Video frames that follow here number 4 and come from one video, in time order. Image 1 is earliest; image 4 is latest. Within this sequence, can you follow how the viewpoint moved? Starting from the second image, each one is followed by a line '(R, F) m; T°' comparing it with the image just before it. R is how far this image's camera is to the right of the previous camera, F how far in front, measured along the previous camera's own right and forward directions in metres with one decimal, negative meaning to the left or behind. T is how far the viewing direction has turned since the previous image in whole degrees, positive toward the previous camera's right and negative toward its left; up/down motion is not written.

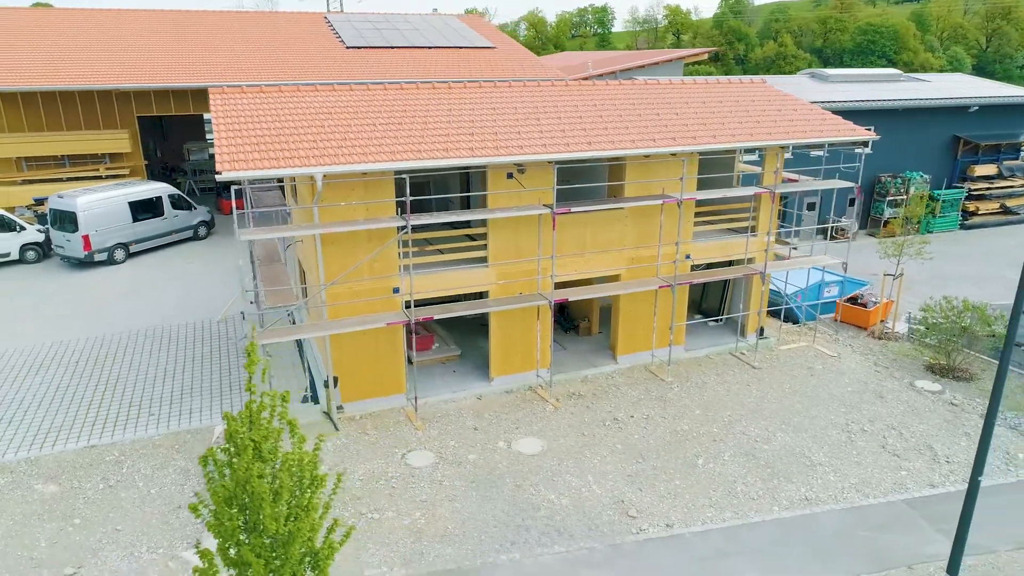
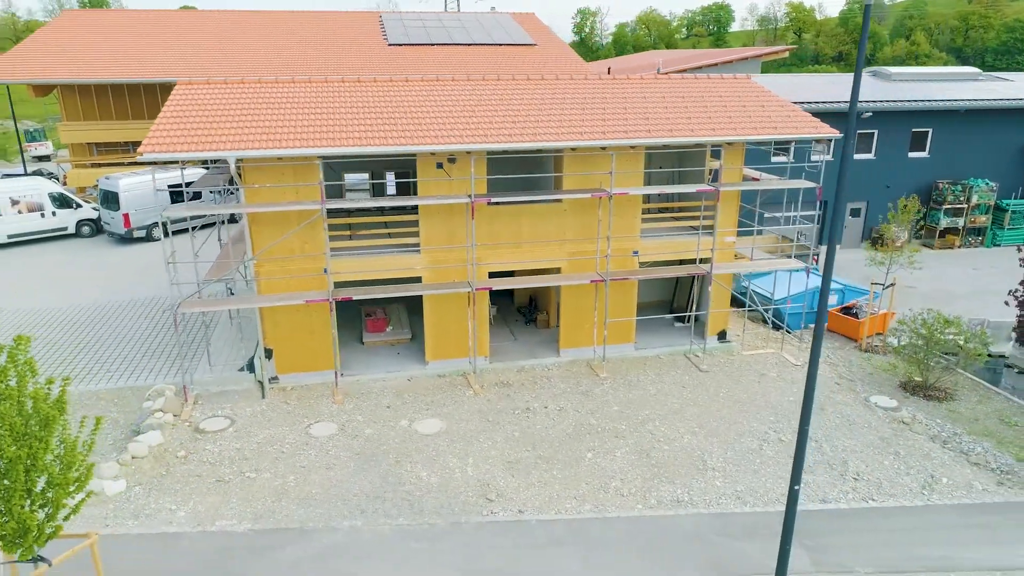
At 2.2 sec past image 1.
(+3.5, 0.0) m; -9°
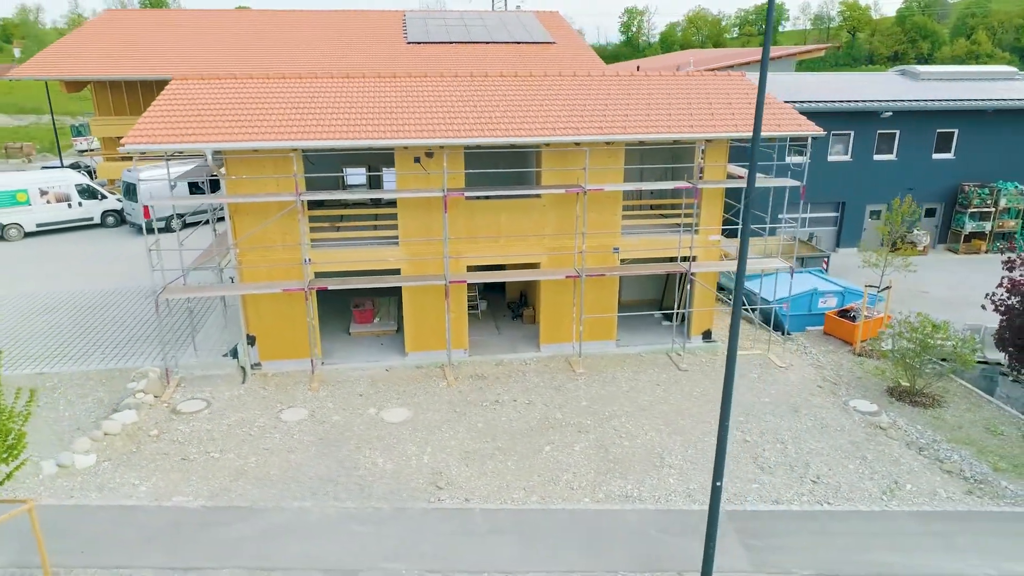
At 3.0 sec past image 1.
(+1.4, -0.1) m; -4°
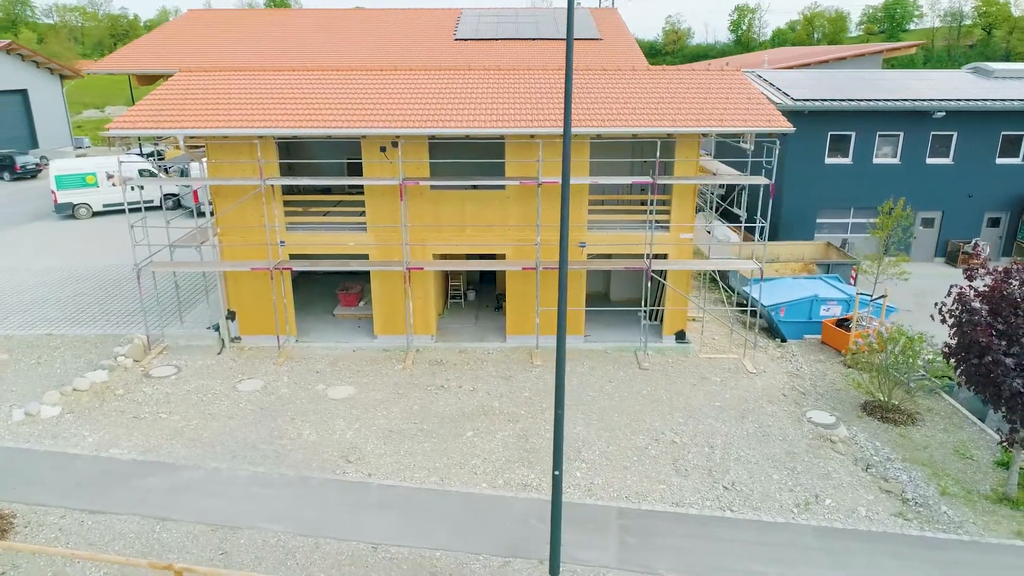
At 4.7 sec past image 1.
(+2.9, 0.0) m; -8°
